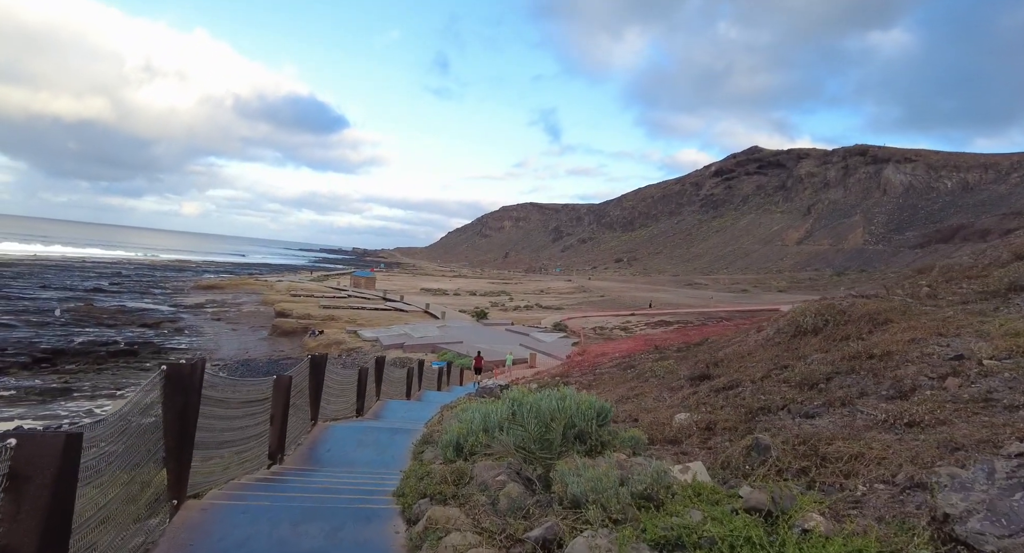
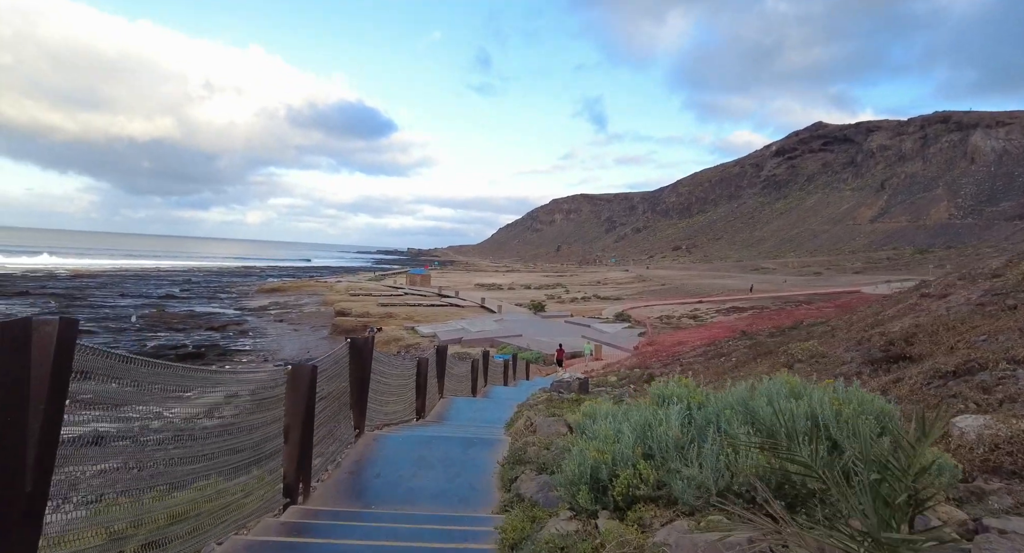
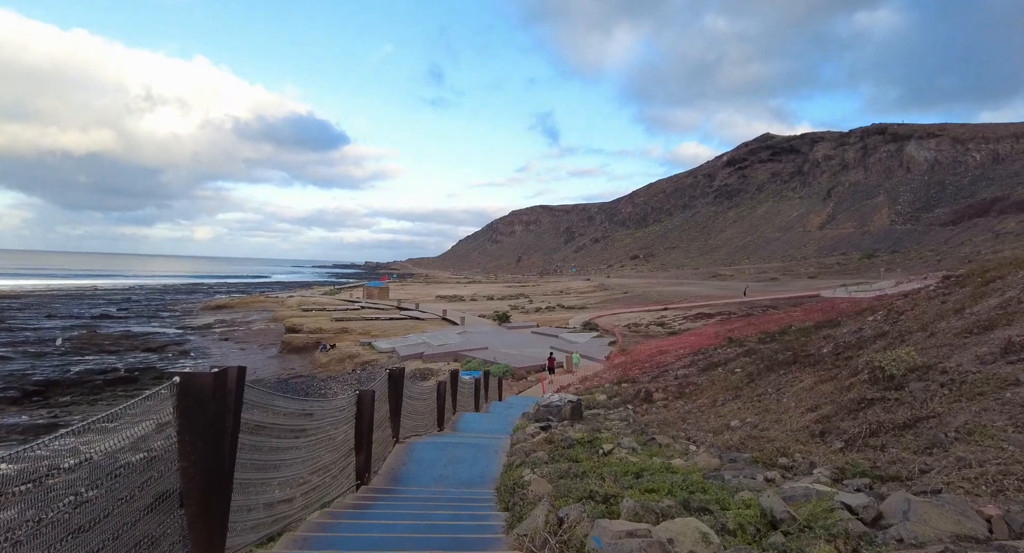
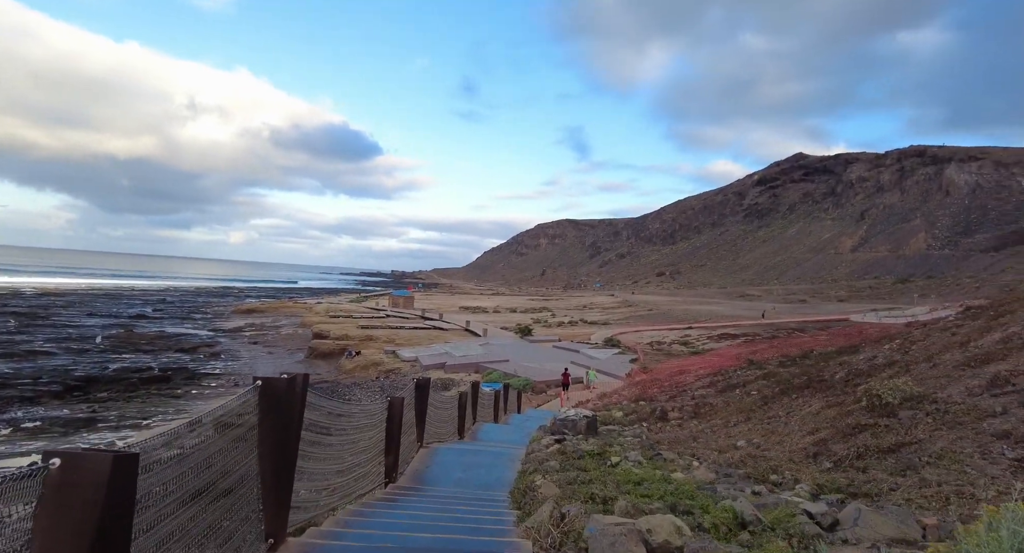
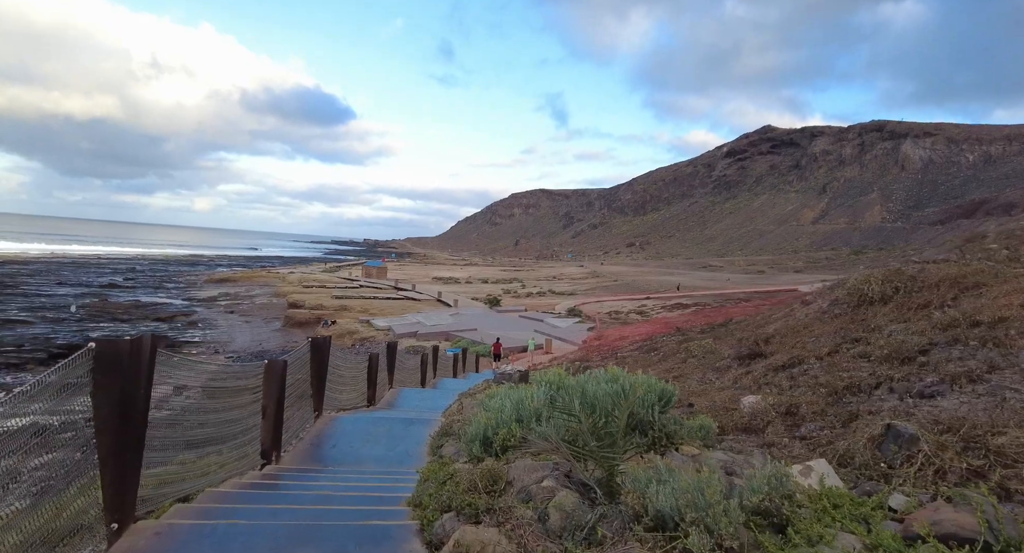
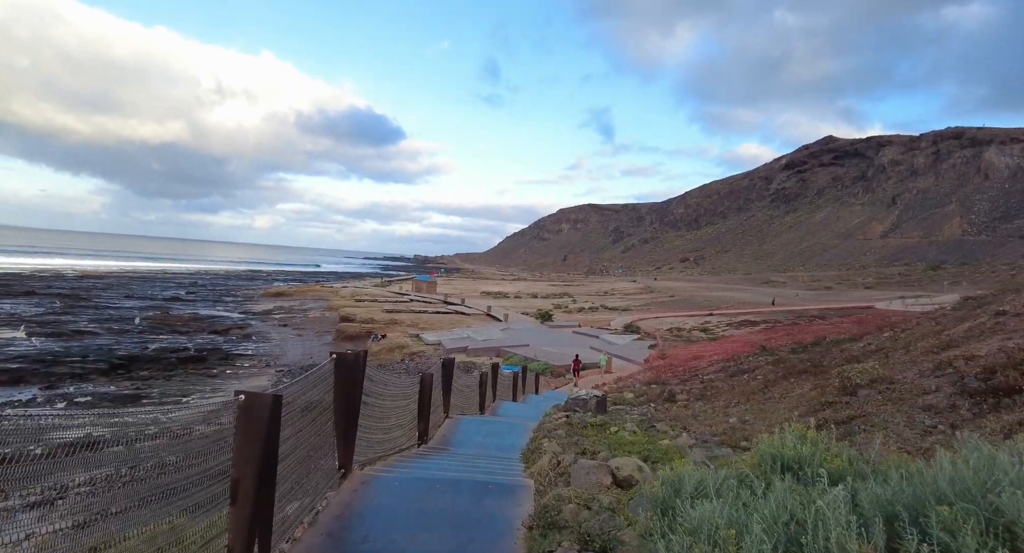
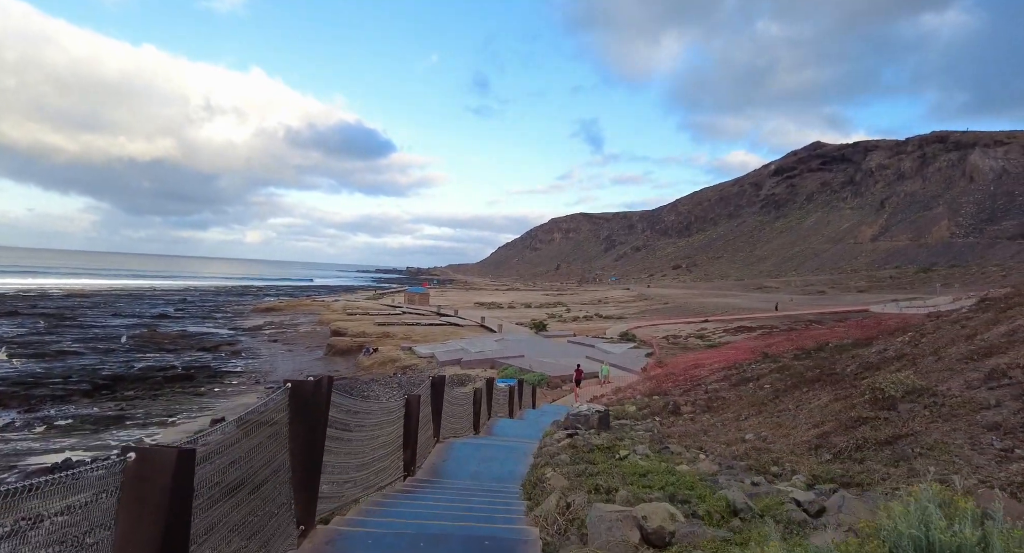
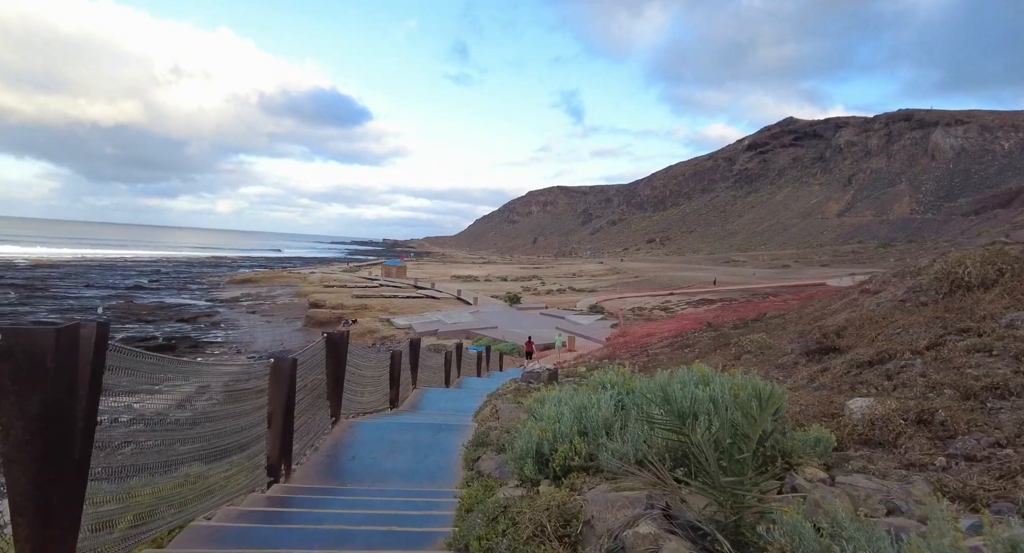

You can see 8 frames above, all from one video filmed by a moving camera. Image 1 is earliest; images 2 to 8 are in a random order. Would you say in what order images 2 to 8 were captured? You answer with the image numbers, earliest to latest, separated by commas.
5, 8, 2, 6, 7, 4, 3
